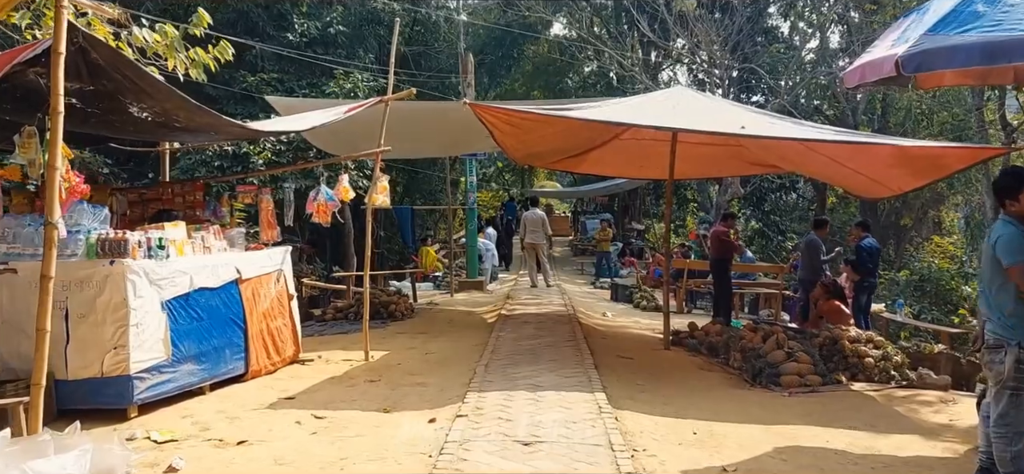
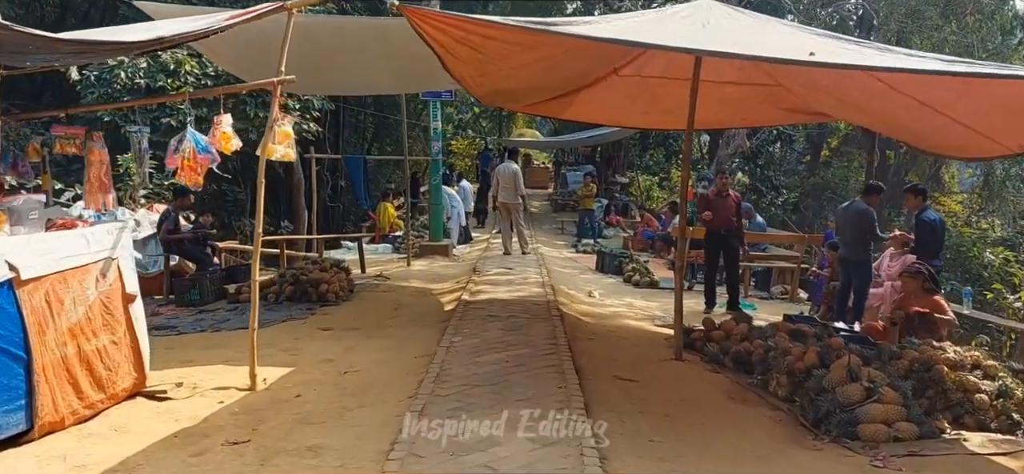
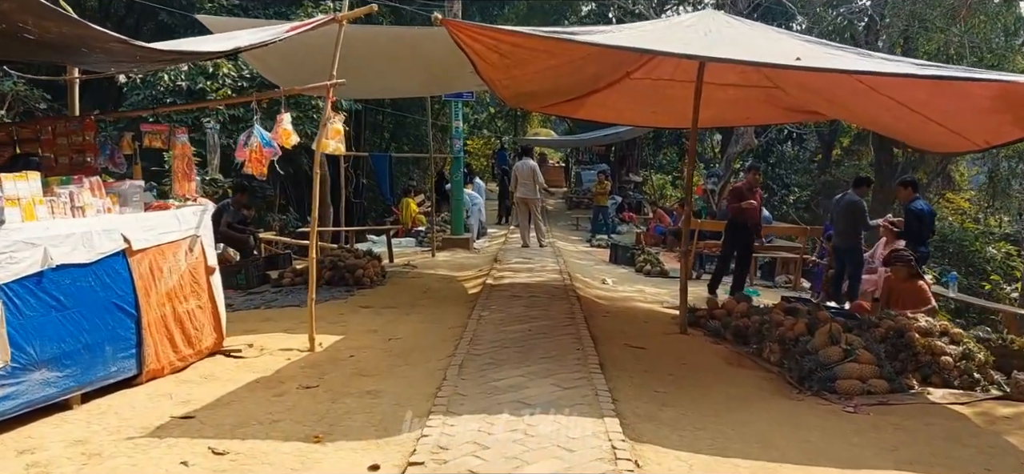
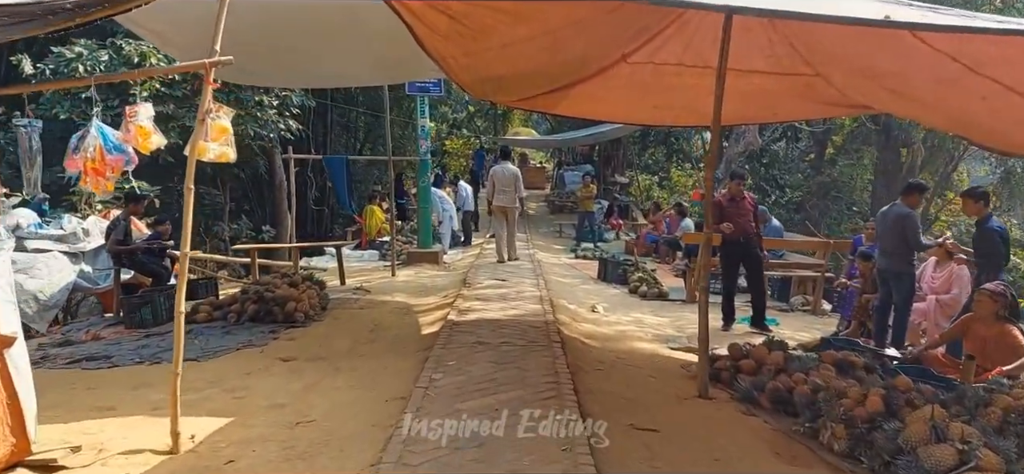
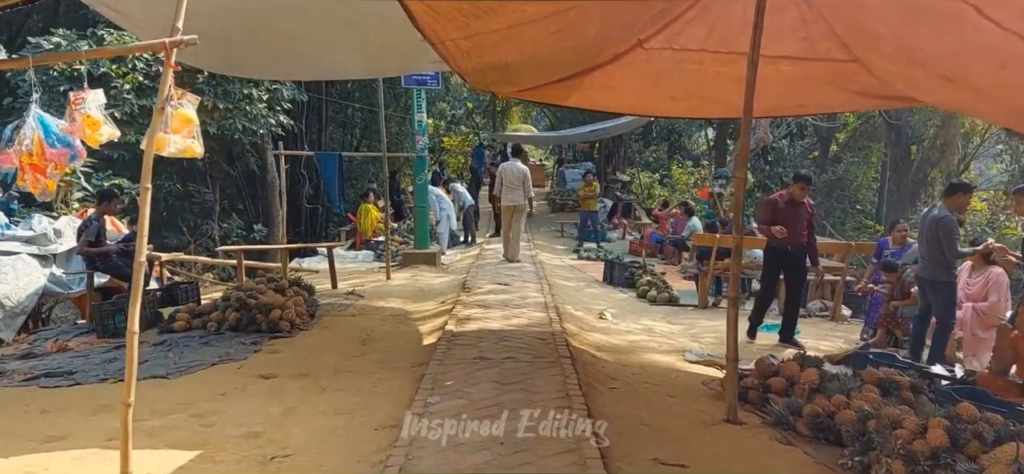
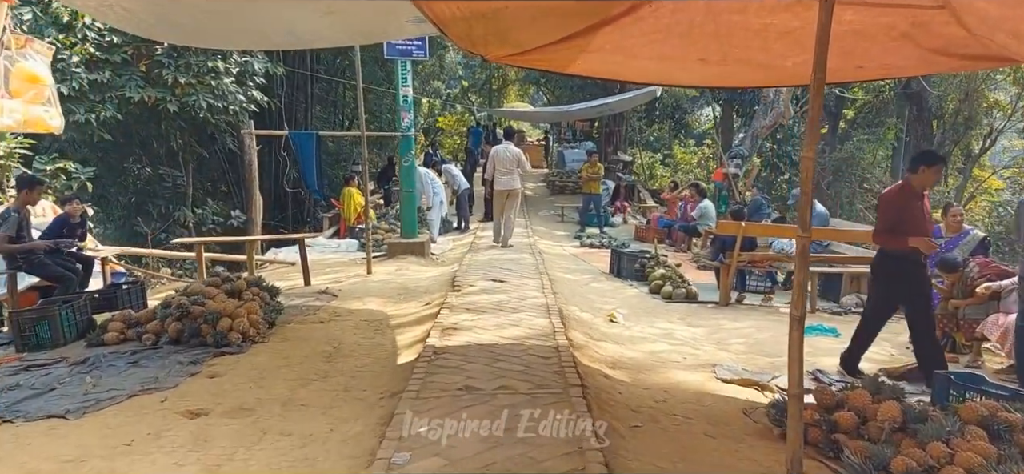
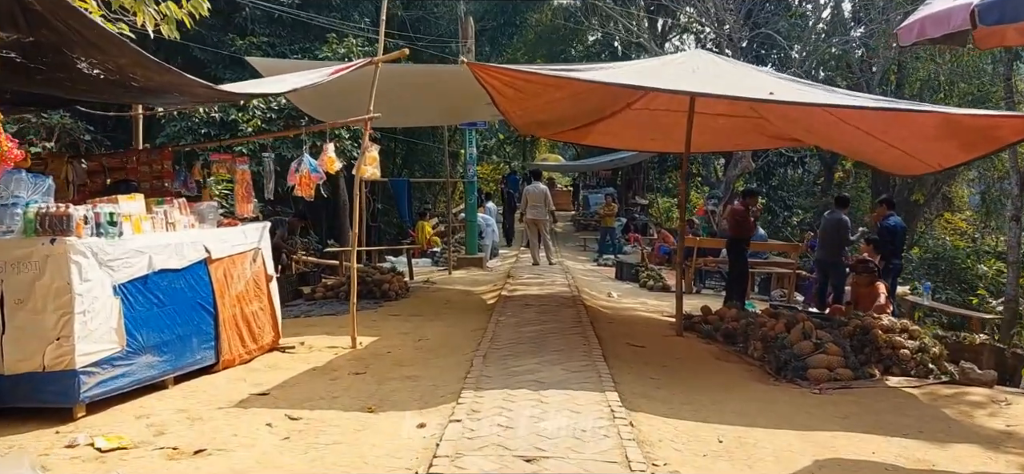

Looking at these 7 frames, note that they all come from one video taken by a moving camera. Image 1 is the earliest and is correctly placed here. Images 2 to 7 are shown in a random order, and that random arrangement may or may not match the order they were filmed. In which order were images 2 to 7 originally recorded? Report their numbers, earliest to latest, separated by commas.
7, 3, 2, 4, 5, 6
